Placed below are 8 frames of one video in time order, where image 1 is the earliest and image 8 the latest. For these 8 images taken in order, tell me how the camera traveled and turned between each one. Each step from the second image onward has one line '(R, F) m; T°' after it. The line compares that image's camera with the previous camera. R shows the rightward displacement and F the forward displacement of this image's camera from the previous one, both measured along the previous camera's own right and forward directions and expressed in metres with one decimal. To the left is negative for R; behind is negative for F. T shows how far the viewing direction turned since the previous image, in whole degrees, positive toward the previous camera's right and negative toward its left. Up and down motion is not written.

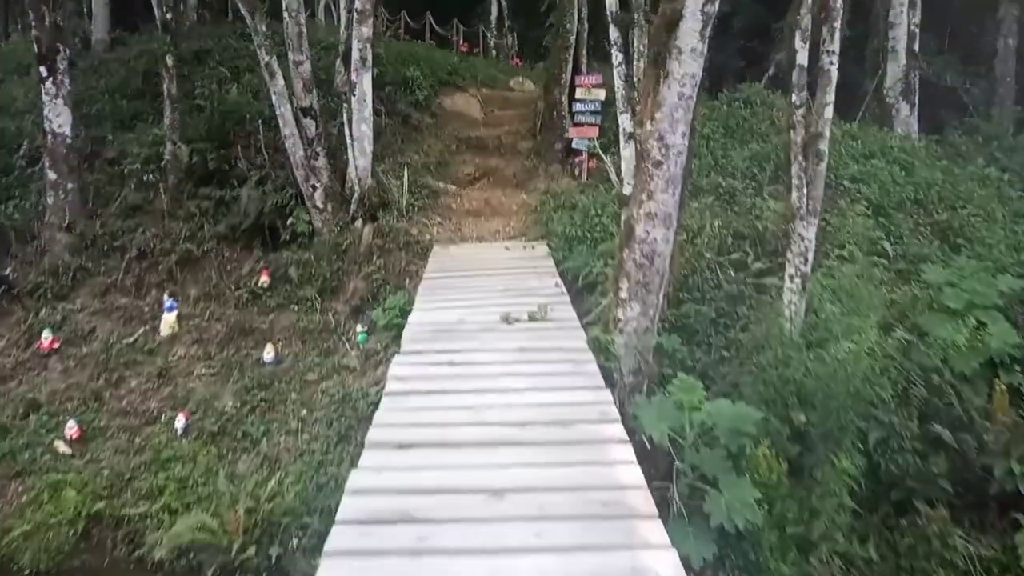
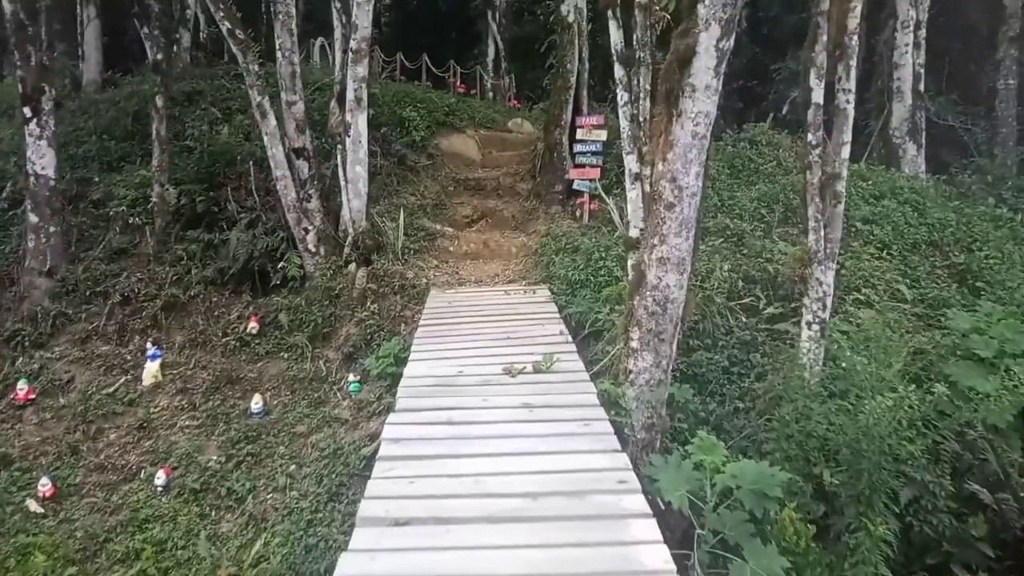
(-0.1, +0.3) m; 0°
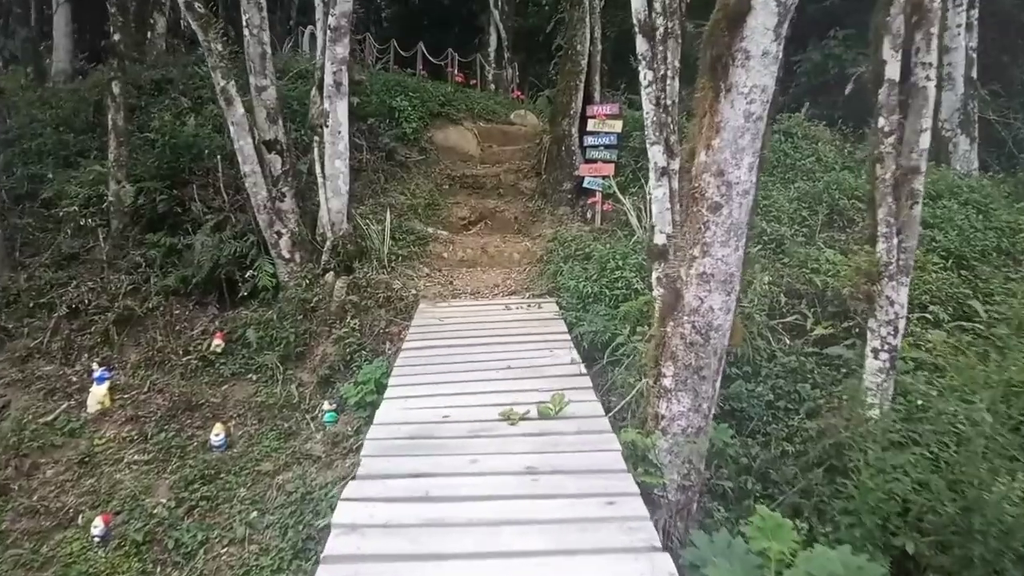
(0.0, +1.0) m; 0°
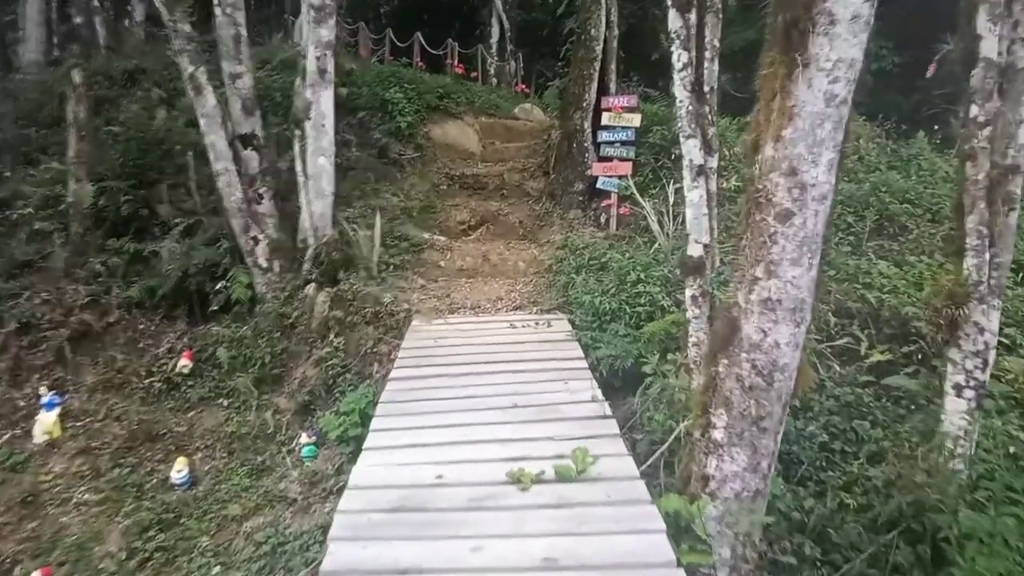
(0.0, +0.8) m; 0°
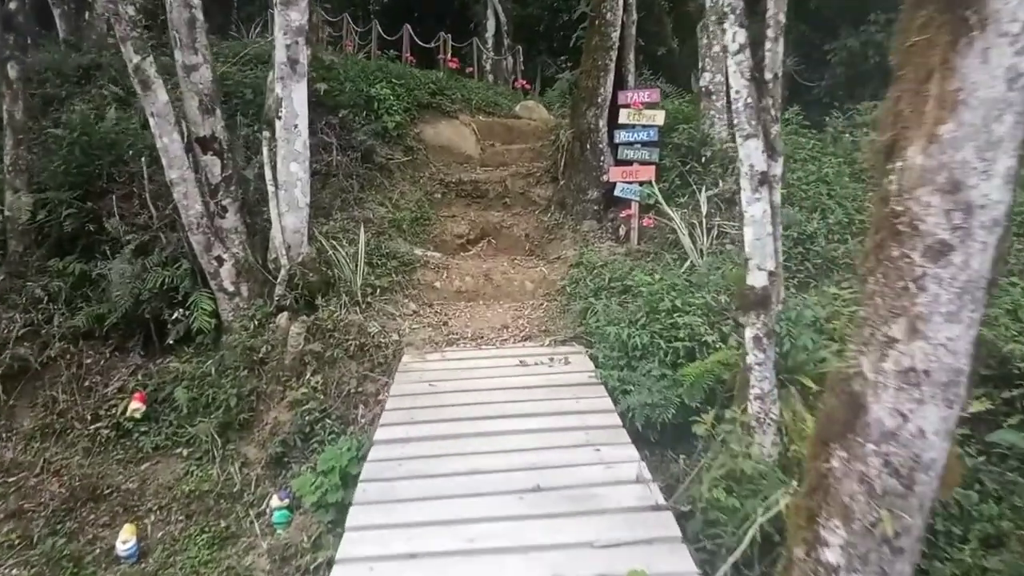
(-0.1, +0.9) m; 0°
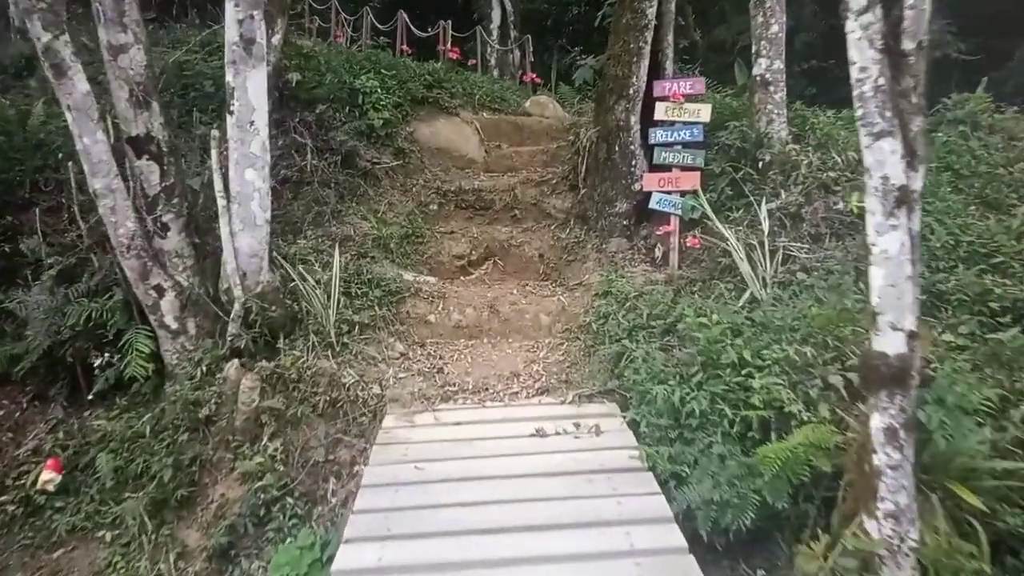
(0.0, +1.1) m; 0°
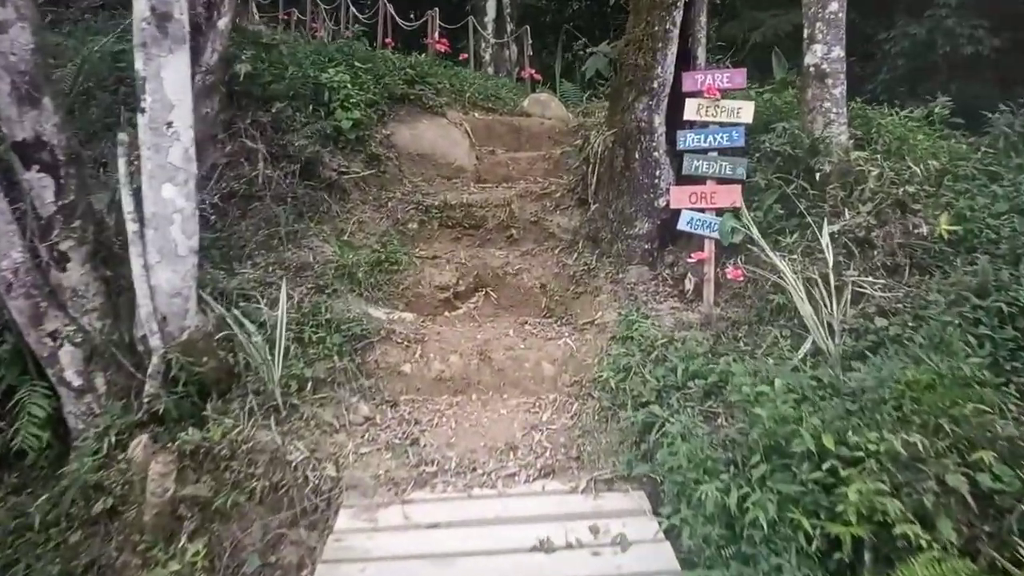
(0.0, +0.9) m; 0°
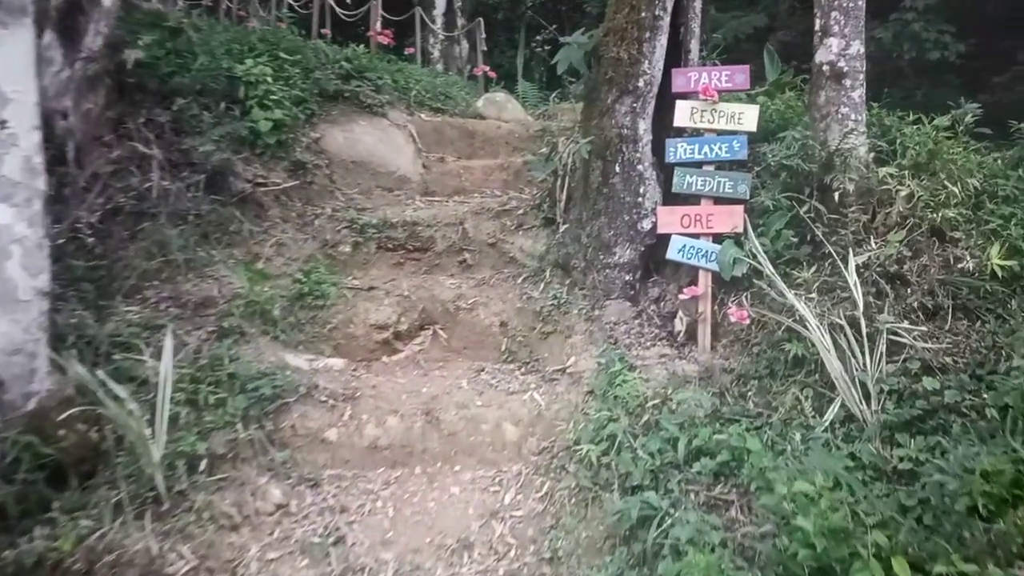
(0.0, +0.7) m; +4°
